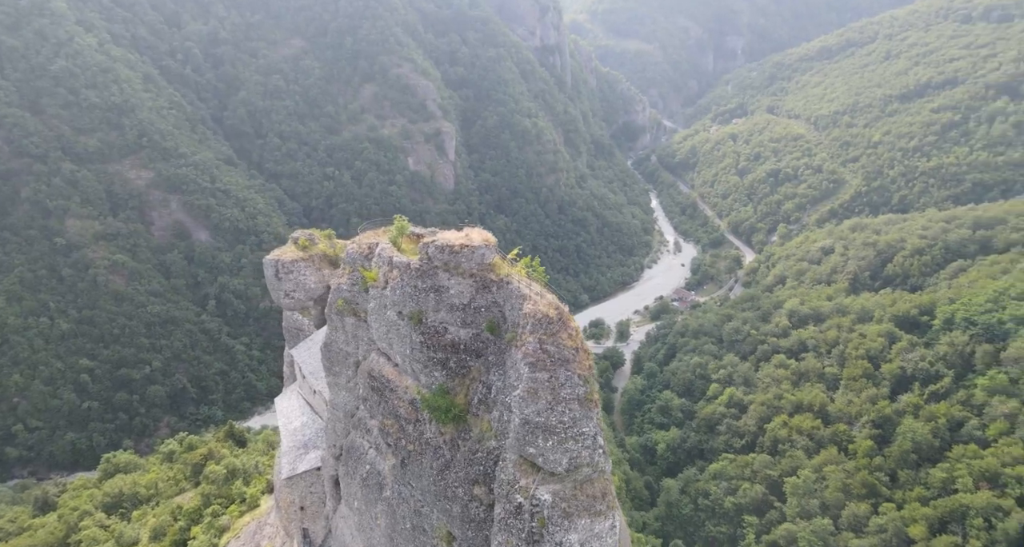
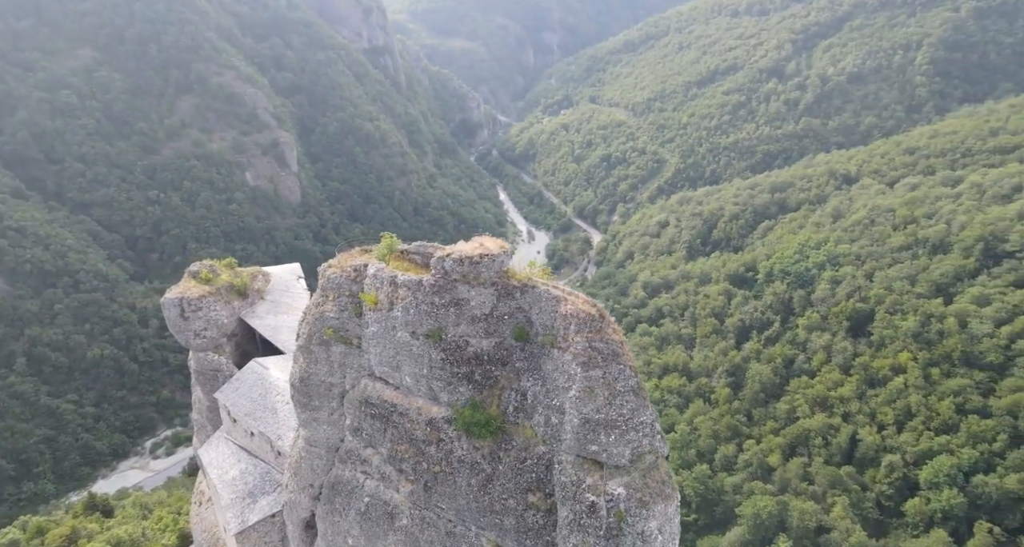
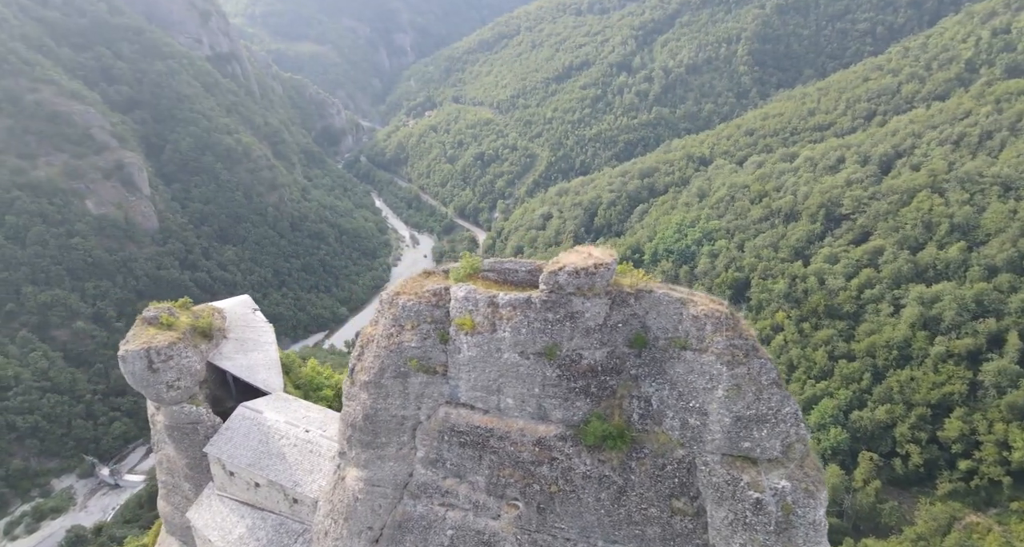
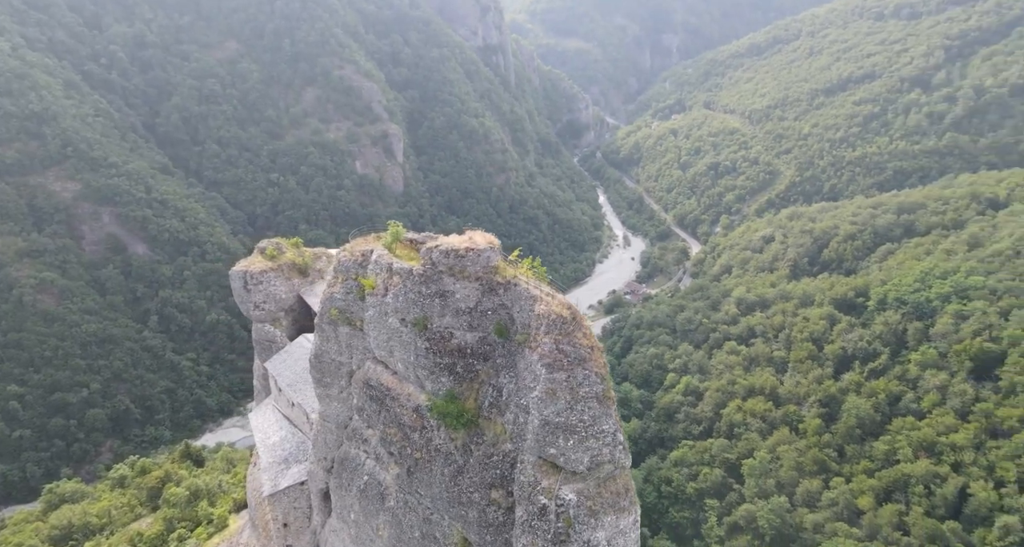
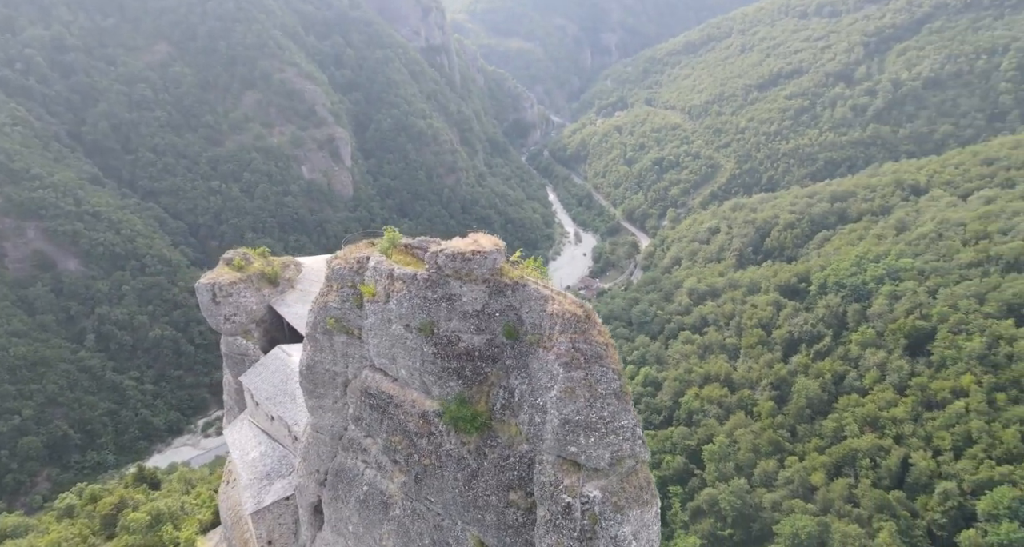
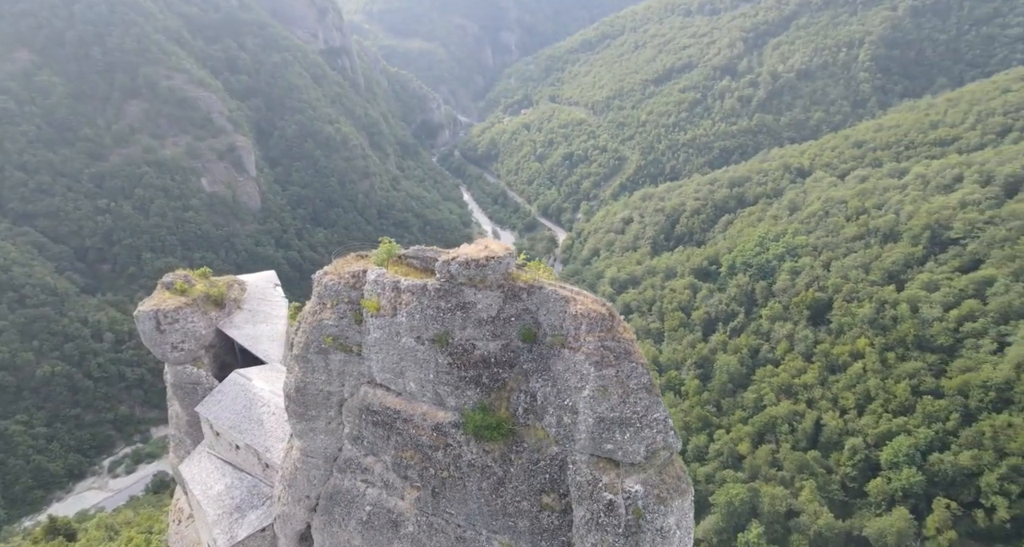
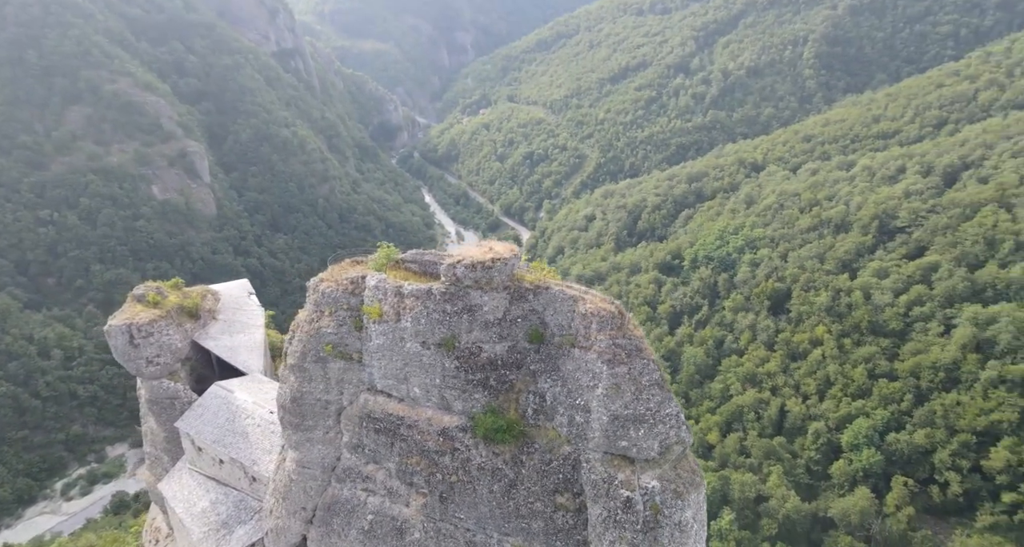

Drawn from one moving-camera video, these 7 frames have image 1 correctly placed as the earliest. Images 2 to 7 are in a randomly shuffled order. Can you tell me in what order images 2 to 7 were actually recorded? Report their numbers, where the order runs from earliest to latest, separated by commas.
4, 5, 2, 6, 7, 3
